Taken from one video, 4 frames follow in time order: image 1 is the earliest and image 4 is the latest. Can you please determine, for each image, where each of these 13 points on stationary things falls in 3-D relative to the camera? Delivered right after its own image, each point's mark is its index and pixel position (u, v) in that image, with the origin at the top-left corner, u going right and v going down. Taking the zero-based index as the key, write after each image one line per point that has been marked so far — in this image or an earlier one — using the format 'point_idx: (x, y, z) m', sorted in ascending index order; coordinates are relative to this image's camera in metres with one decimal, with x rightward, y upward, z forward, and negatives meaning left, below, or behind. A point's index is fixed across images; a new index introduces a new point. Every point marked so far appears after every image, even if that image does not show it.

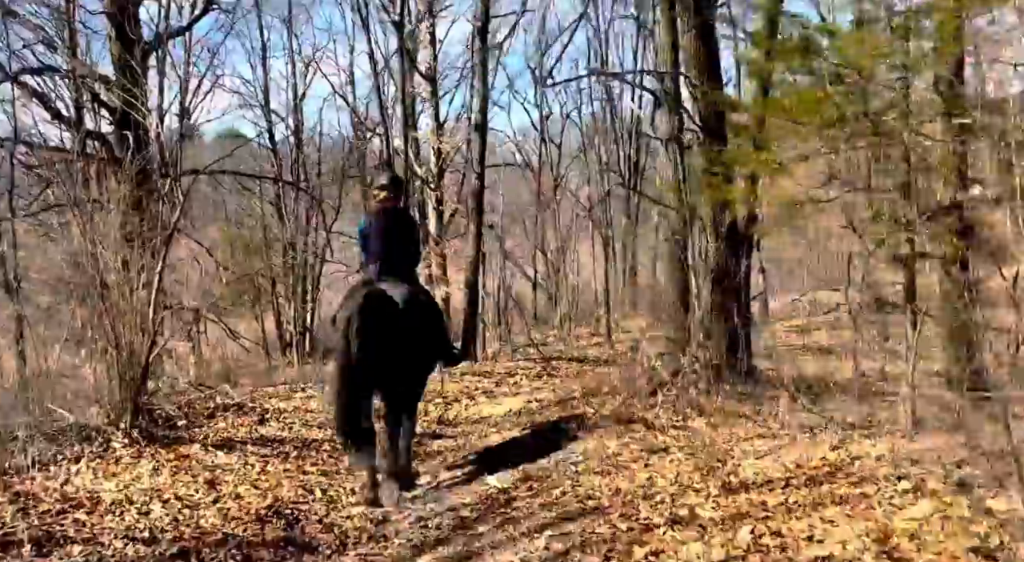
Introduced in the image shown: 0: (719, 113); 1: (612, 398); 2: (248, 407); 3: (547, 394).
0: (+2.5, +1.9, +12.2) m
1: (+1.2, -1.4, +12.4) m
2: (-3.2, -1.6, +12.7) m
3: (+0.5, -1.7, +14.9) m
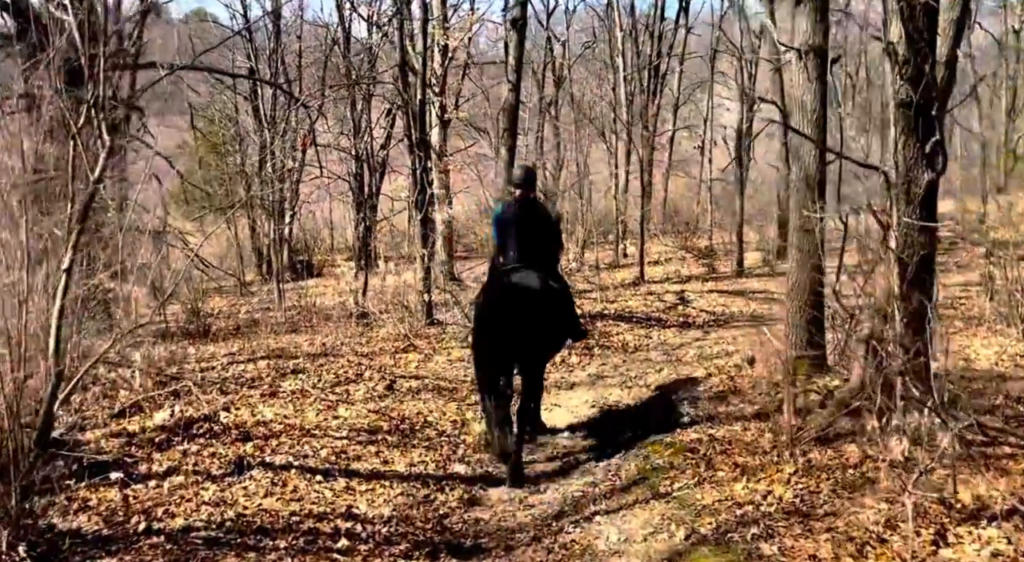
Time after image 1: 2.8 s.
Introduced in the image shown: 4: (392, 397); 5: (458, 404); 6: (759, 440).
0: (+3.3, +2.0, +8.2) m
1: (+2.0, -1.3, +8.7) m
2: (-2.5, -1.3, +8.9) m
3: (+1.2, -1.2, +11.1) m
4: (-1.2, -1.2, +10.5) m
5: (-0.6, -1.3, +10.8) m
6: (+2.0, -1.3, +8.4) m
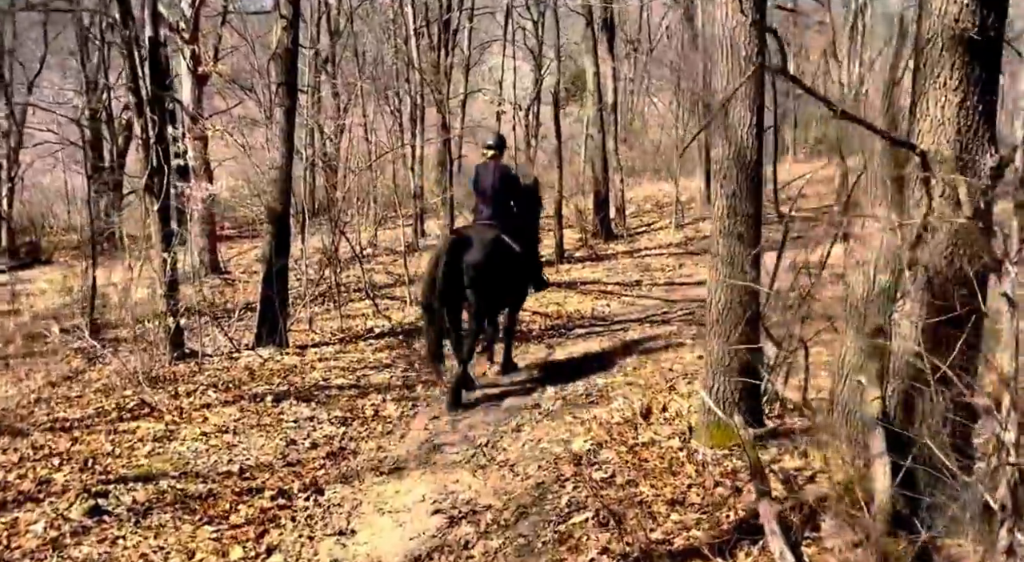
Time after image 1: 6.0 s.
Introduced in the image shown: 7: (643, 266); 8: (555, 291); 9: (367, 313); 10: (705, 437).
0: (+2.4, +1.8, +4.7) m
1: (+1.0, -1.6, +5.0) m
2: (-3.4, -1.7, +4.3) m
3: (-0.3, -1.5, +7.3) m
4: (-2.5, -1.5, +6.2) m
5: (-1.9, -1.6, +6.5) m
6: (+1.1, -1.6, +4.8) m
7: (+2.5, +0.3, +19.7) m
8: (+0.7, -0.2, +17.5) m
9: (-2.0, -0.5, +14.1) m
10: (+1.4, -1.1, +7.6) m
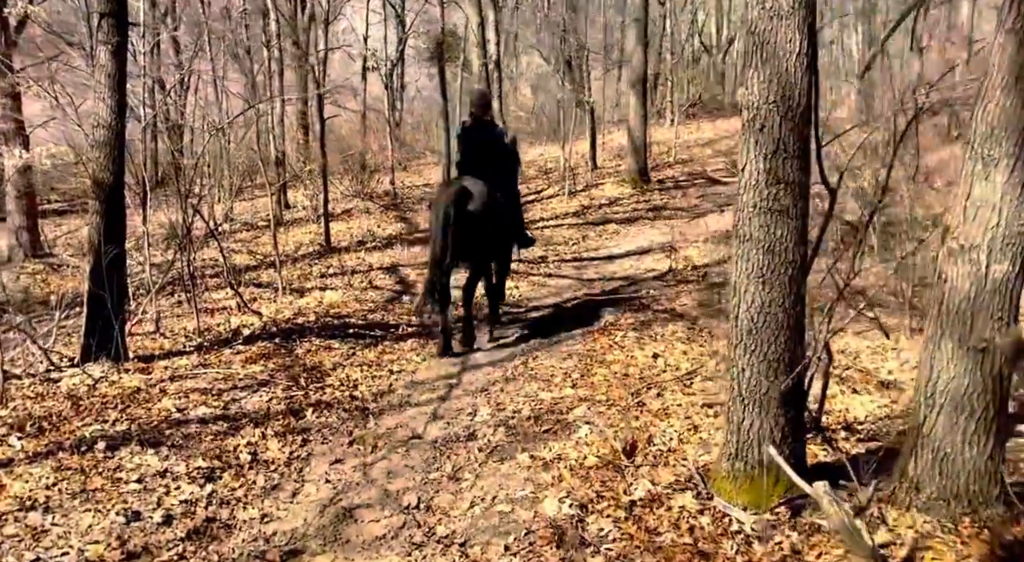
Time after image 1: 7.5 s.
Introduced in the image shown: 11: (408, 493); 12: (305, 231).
0: (+2.5, +1.7, +2.6) m
1: (+1.2, -1.6, +2.9) m
2: (-3.1, -1.8, +1.5) m
3: (-0.4, -1.5, +4.9) m
4: (-2.5, -1.6, +3.5) m
5: (-1.9, -1.6, +3.9) m
6: (+1.3, -1.7, +2.6) m
7: (+0.5, +0.7, +17.5) m
8: (-0.9, +0.2, +15.1) m
9: (-3.1, -0.3, +11.4) m
10: (+1.2, -1.1, +5.4) m
11: (-0.6, -1.3, +6.1) m
12: (-3.7, +0.8, +18.5) m
